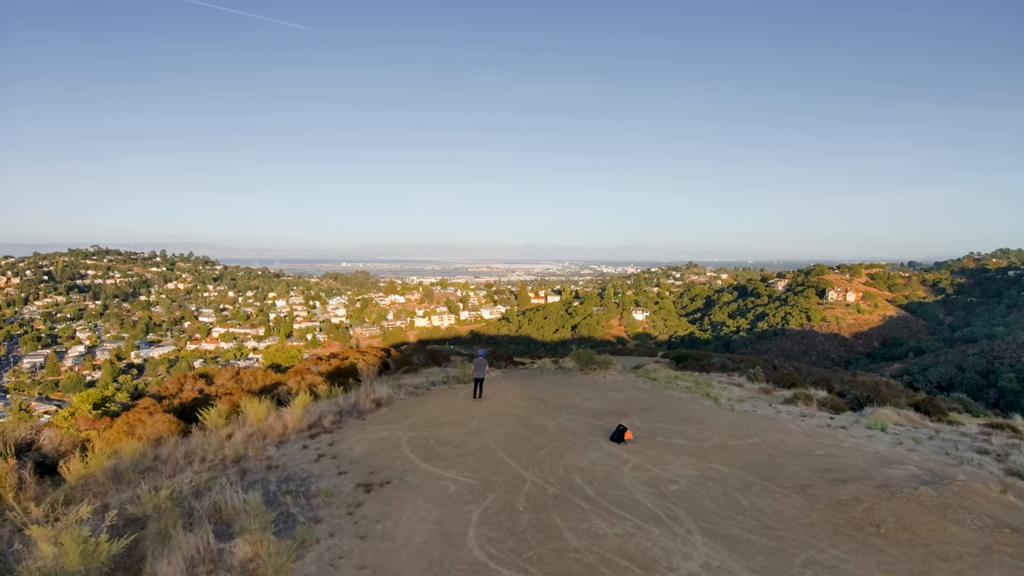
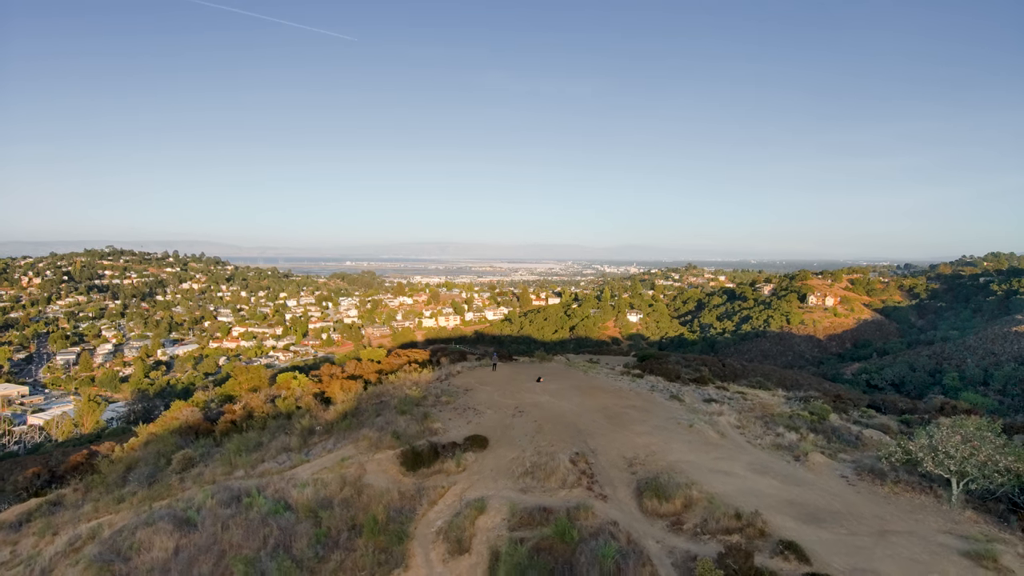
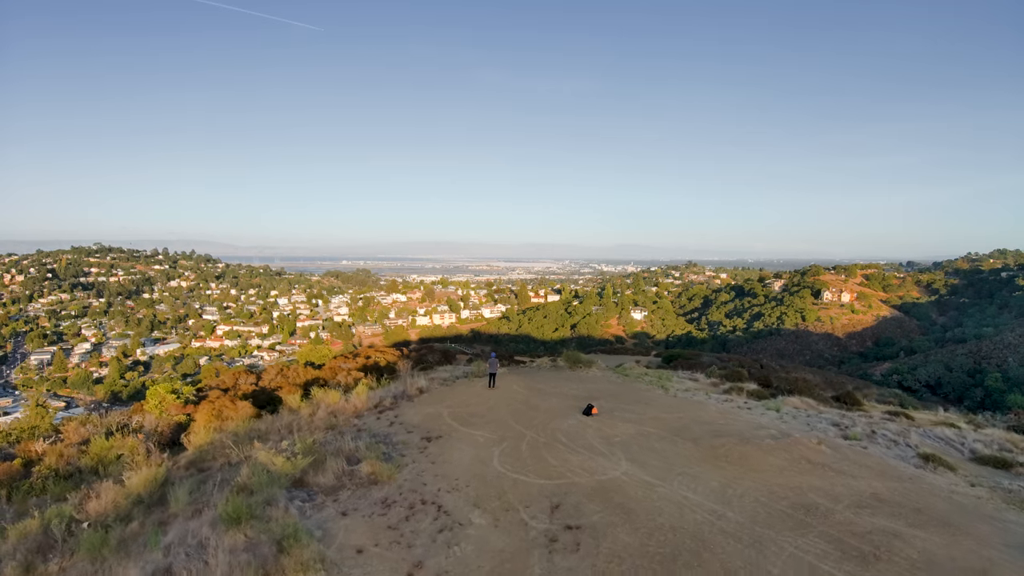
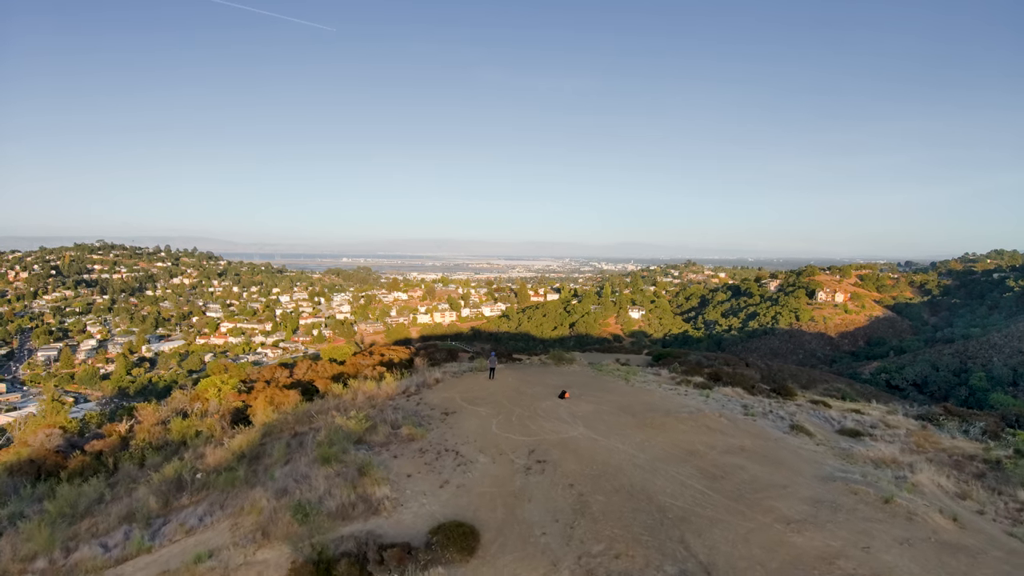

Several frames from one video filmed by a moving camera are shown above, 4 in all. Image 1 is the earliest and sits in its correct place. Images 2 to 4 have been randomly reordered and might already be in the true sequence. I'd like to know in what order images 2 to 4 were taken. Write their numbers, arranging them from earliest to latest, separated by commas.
3, 4, 2
